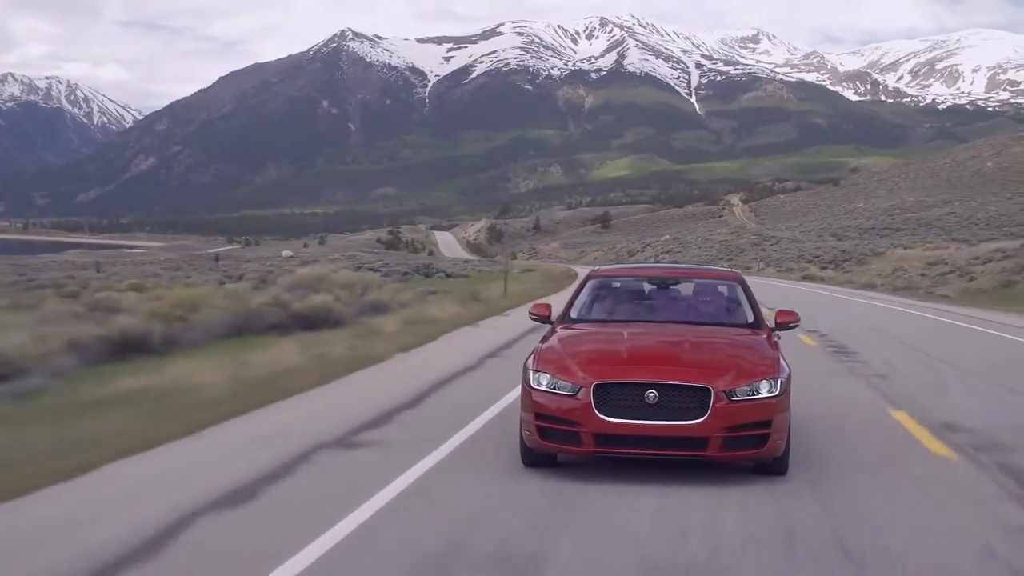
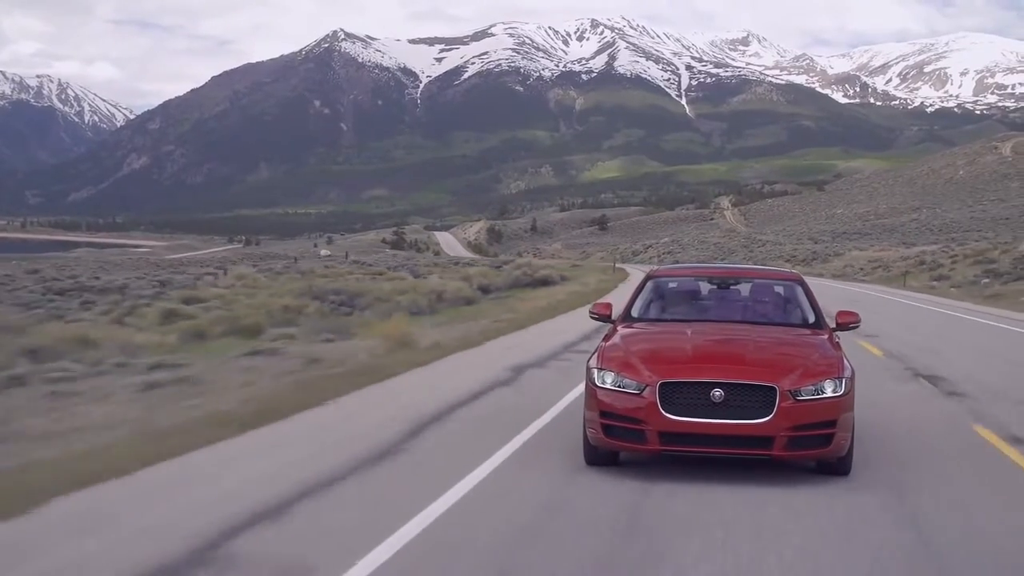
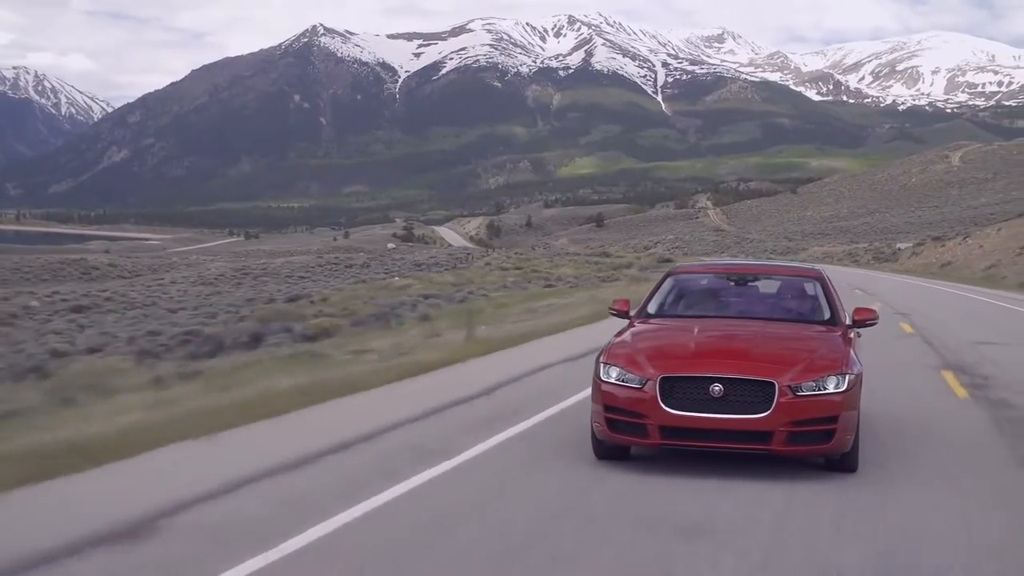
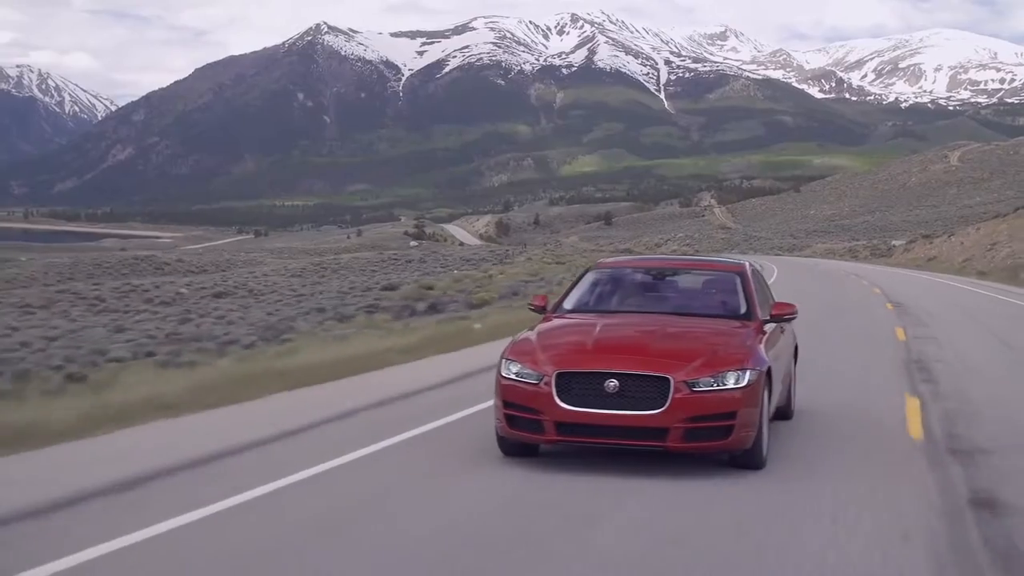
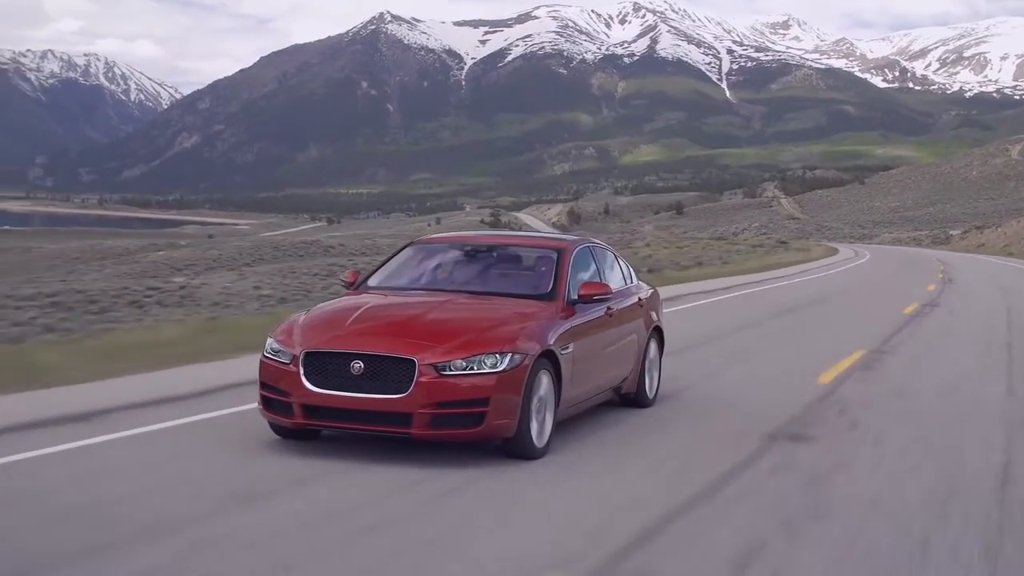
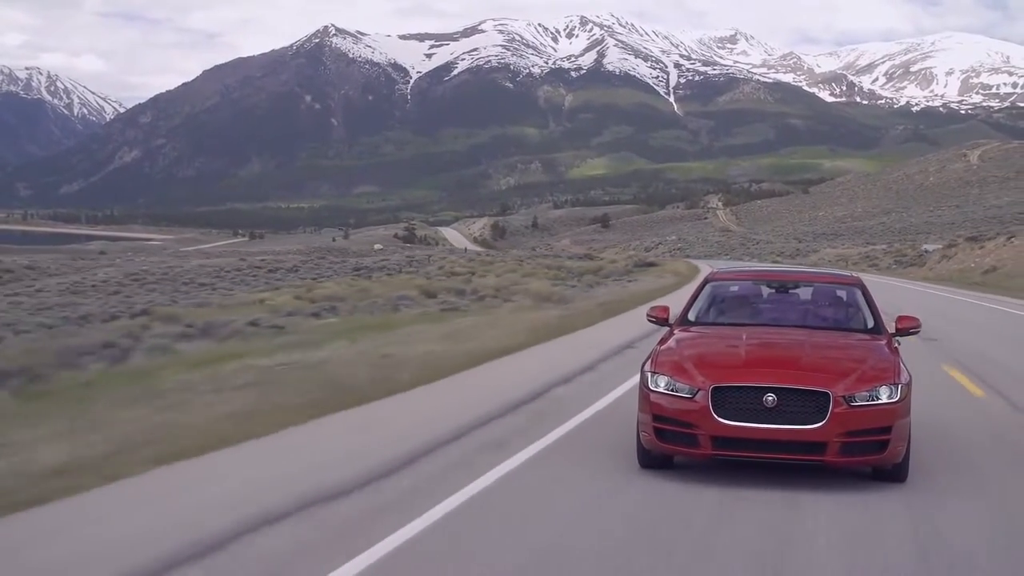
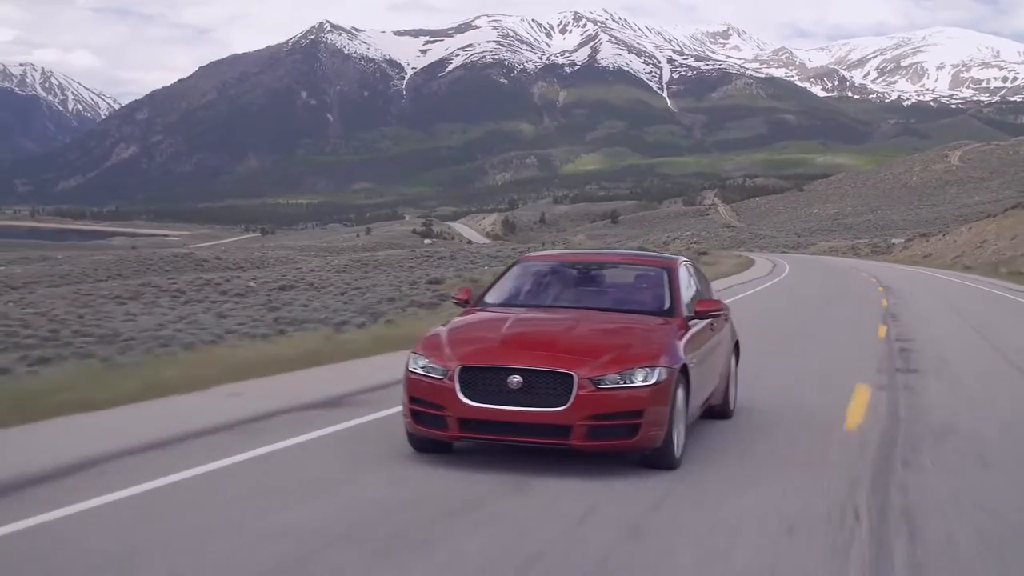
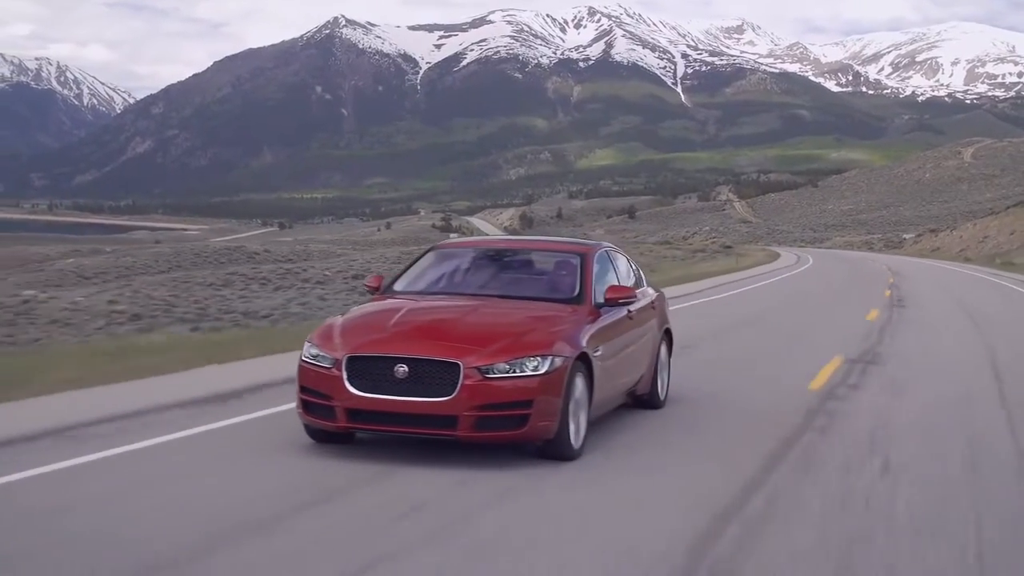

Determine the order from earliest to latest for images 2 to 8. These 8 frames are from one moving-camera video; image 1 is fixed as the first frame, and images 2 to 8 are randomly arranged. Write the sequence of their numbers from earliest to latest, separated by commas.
2, 6, 3, 4, 7, 8, 5
